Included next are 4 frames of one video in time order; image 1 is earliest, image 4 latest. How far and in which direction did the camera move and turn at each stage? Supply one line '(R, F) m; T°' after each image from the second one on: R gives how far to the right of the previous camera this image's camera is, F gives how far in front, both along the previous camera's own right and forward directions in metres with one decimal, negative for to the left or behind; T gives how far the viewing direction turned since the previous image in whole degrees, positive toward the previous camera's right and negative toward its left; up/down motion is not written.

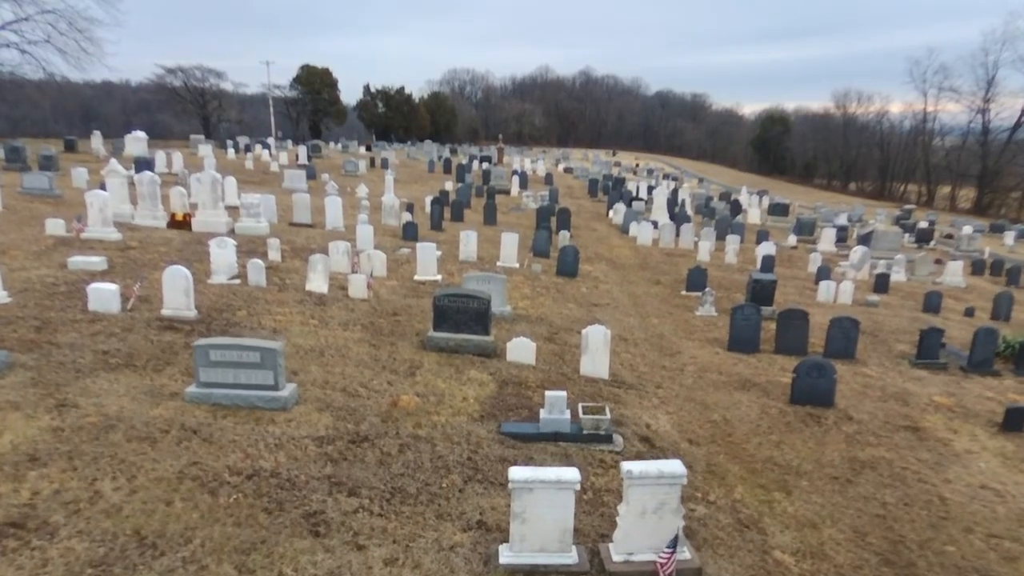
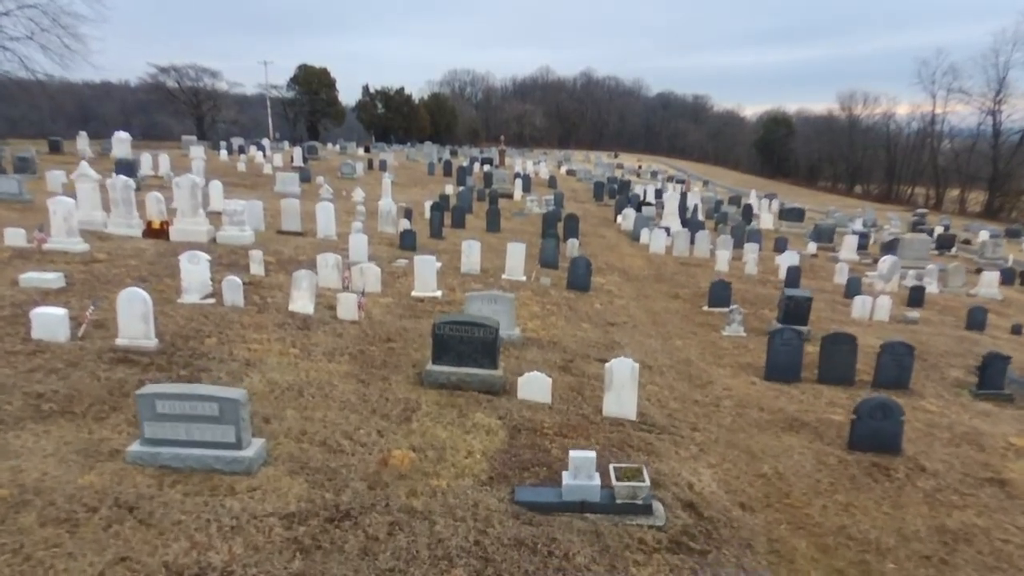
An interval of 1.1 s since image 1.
(-0.1, +1.4) m; 0°
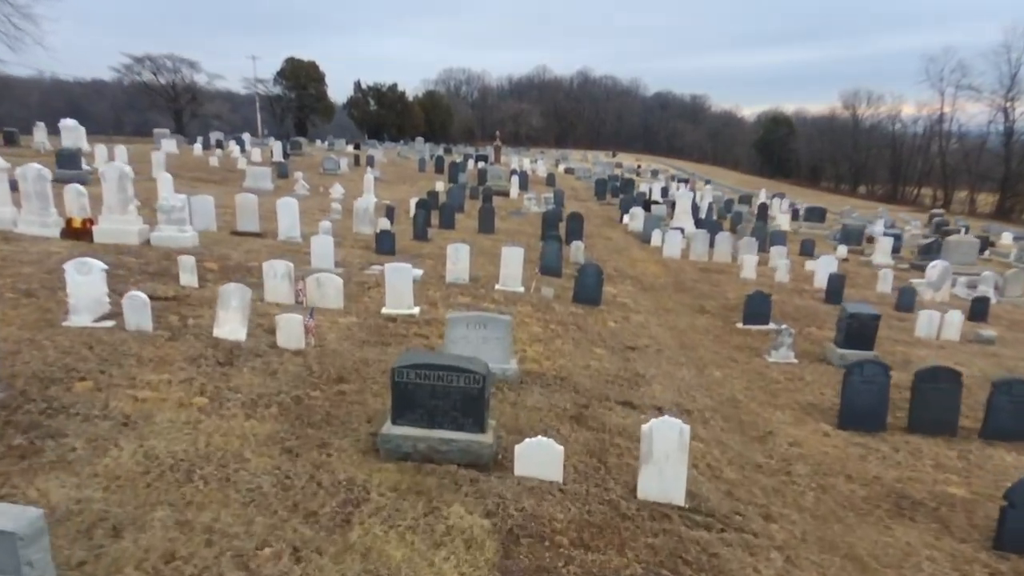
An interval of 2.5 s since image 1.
(0.0, +2.5) m; 0°
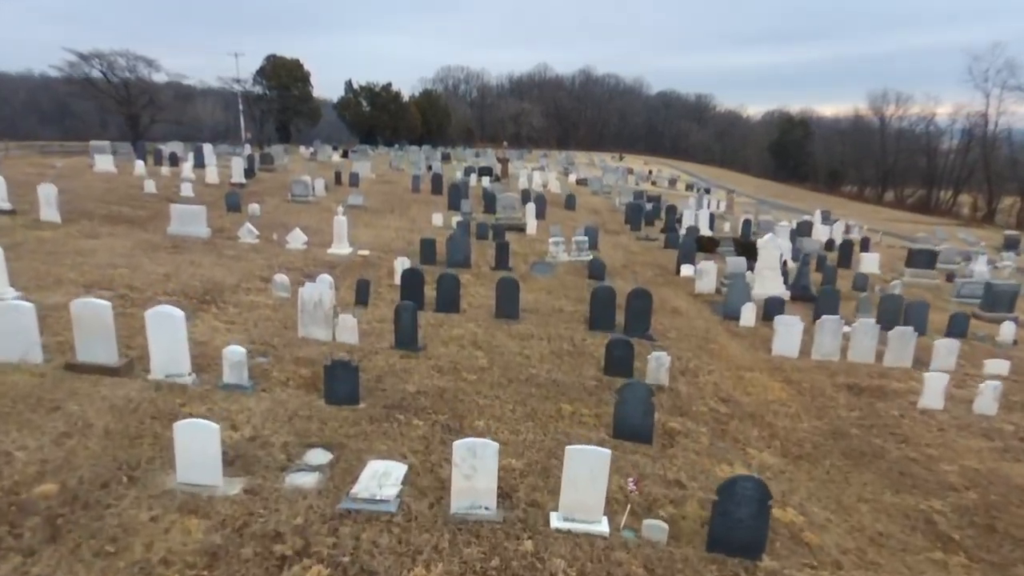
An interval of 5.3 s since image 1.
(-0.7, +6.4) m; 0°
